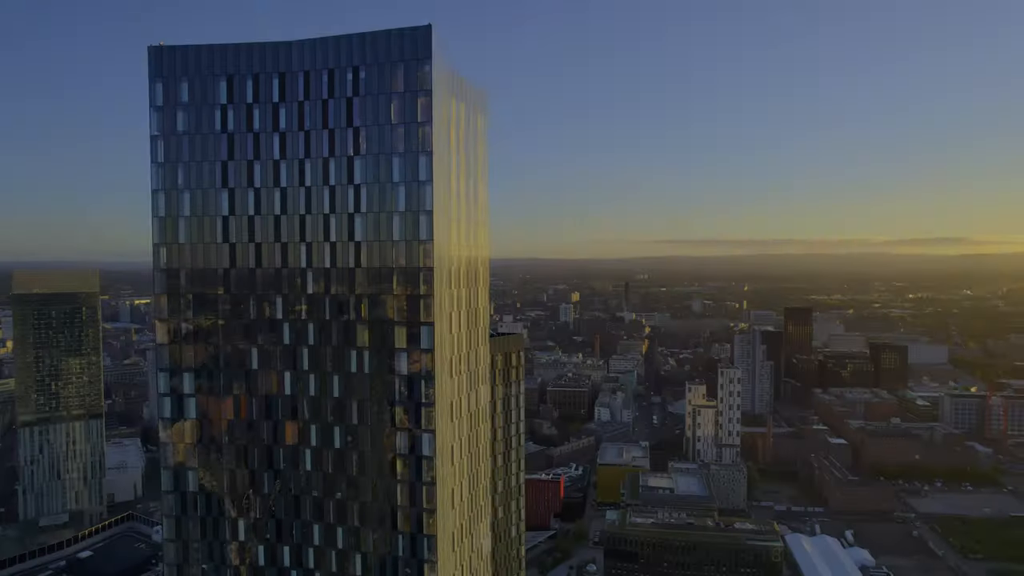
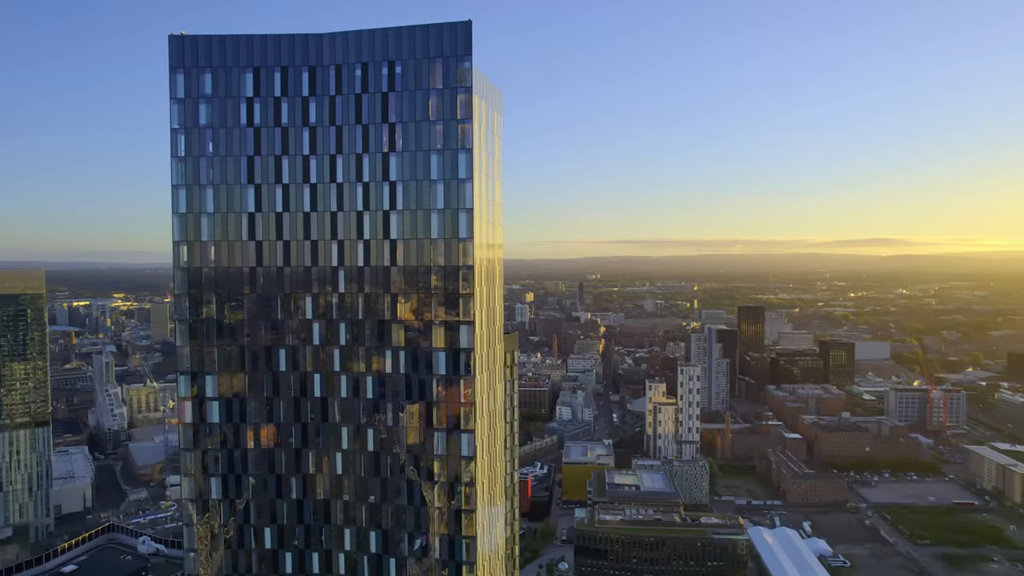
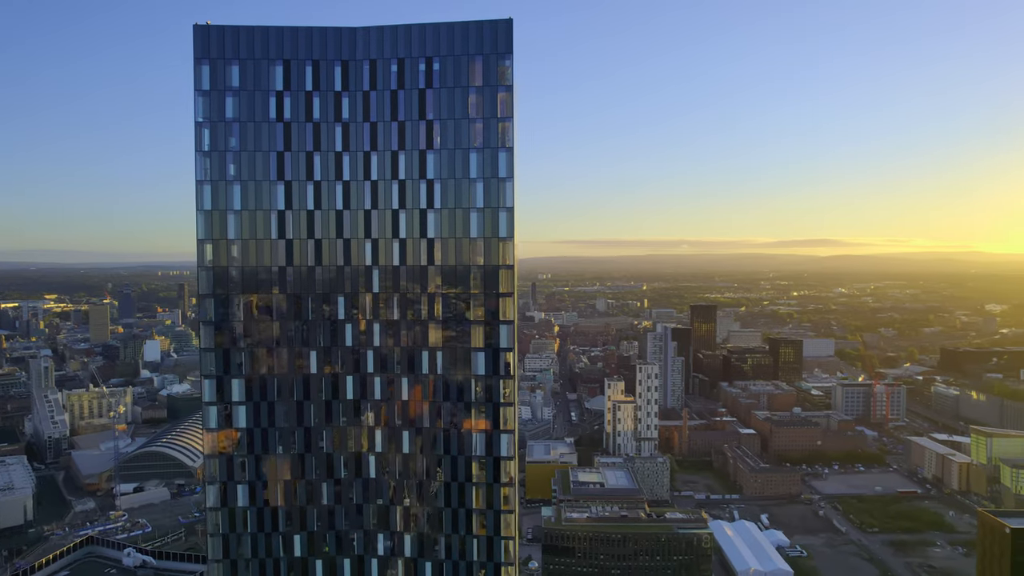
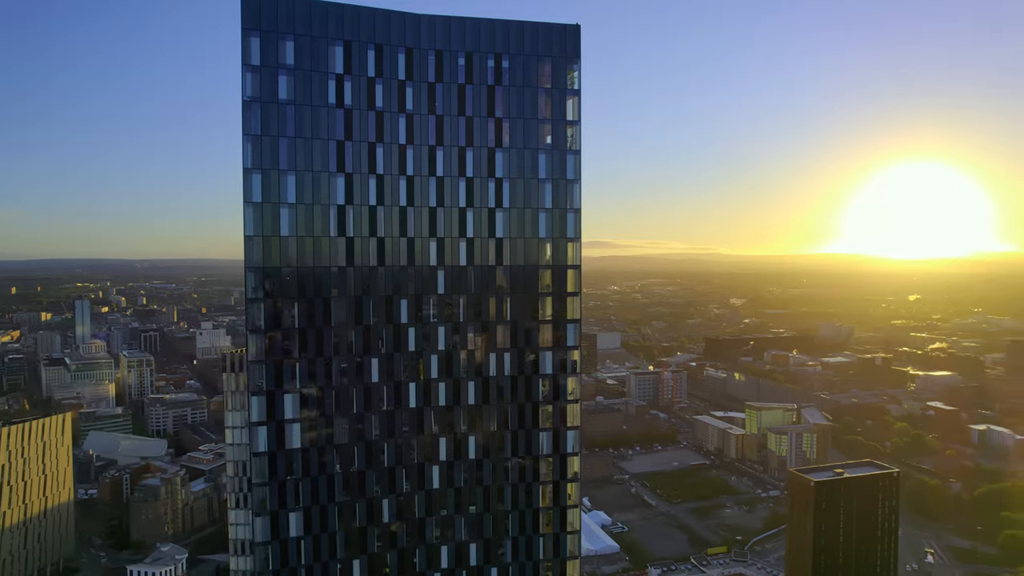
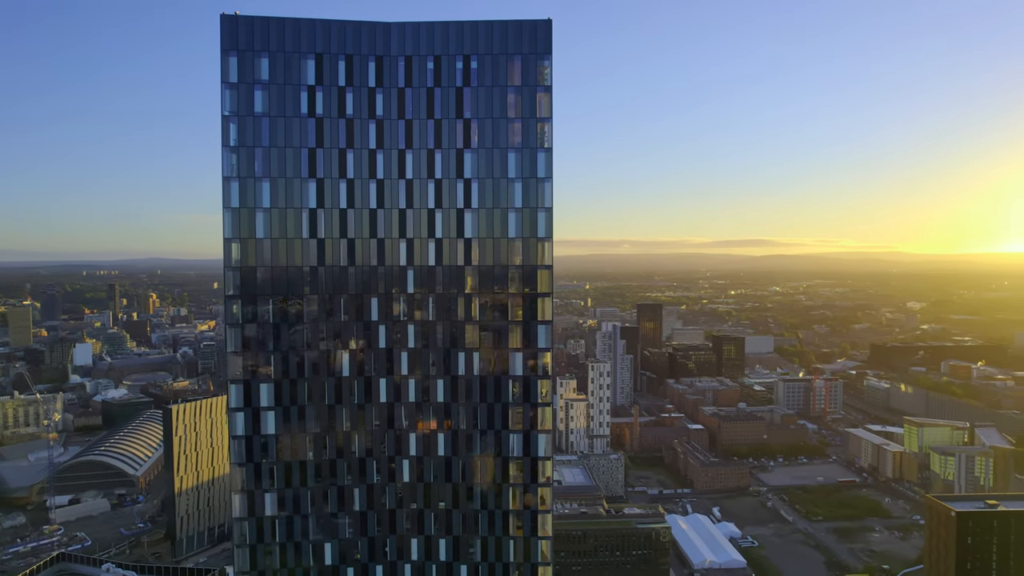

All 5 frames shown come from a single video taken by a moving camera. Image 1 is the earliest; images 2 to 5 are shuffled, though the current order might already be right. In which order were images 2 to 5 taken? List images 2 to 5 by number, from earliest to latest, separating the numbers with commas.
2, 3, 5, 4
